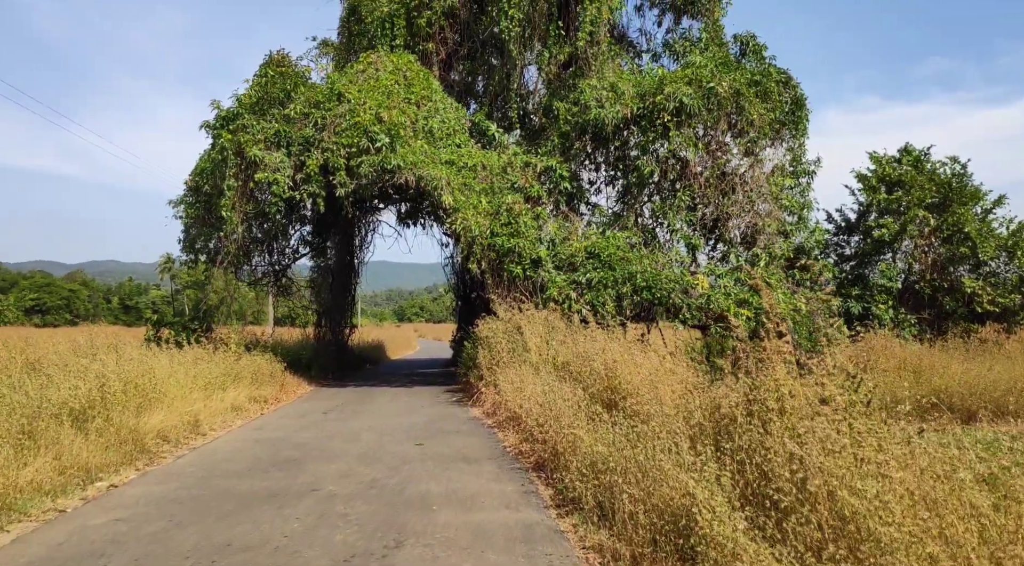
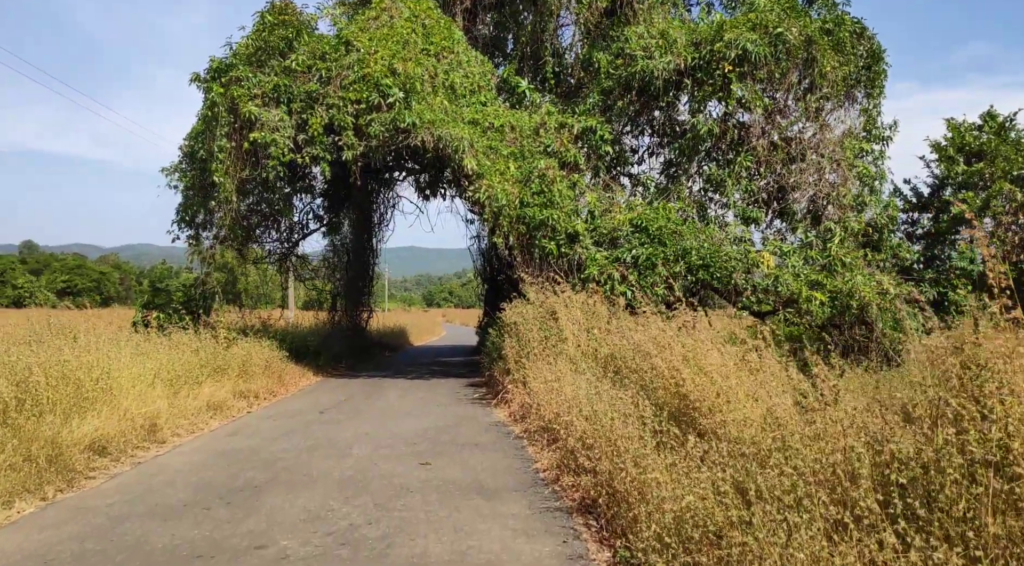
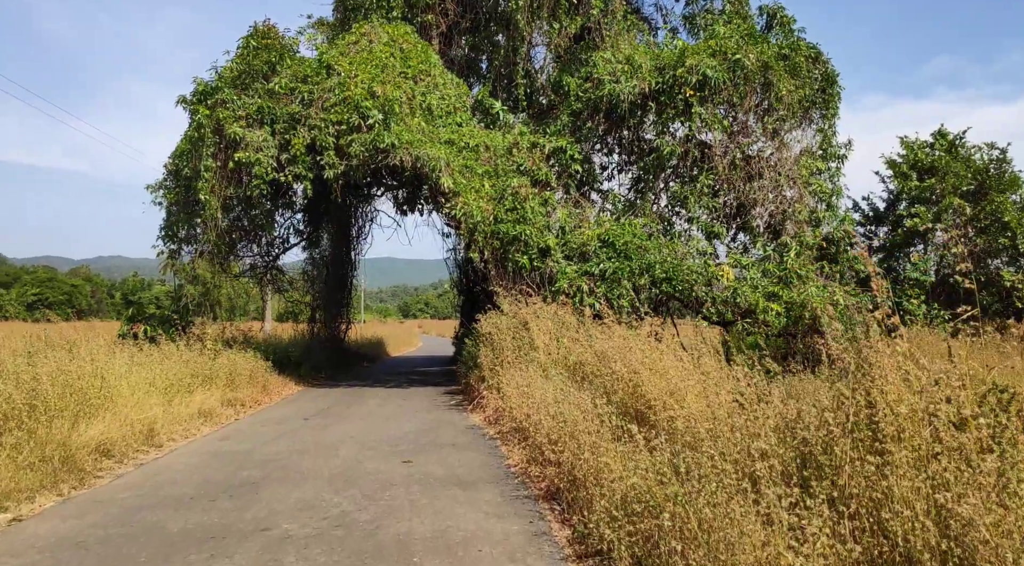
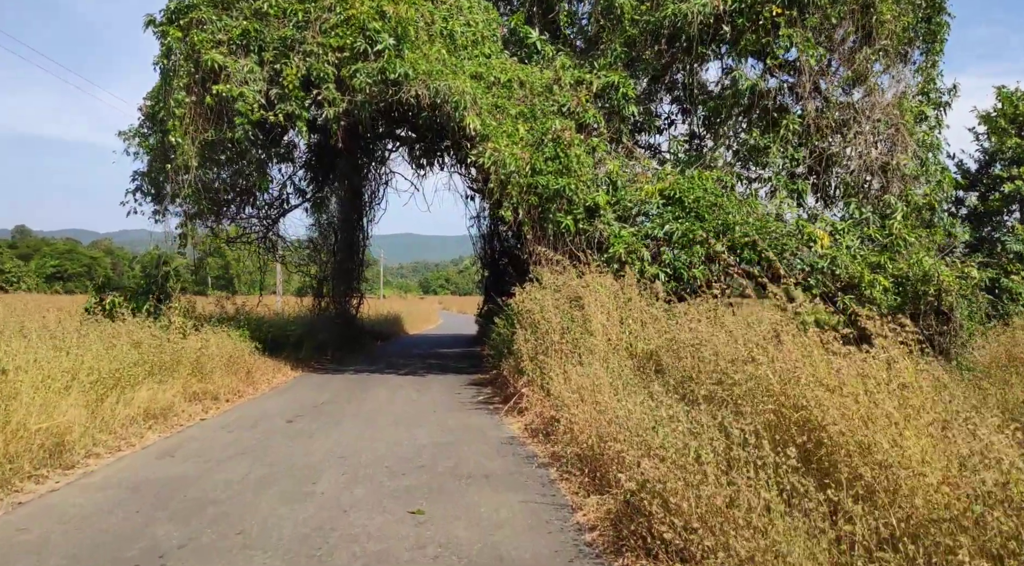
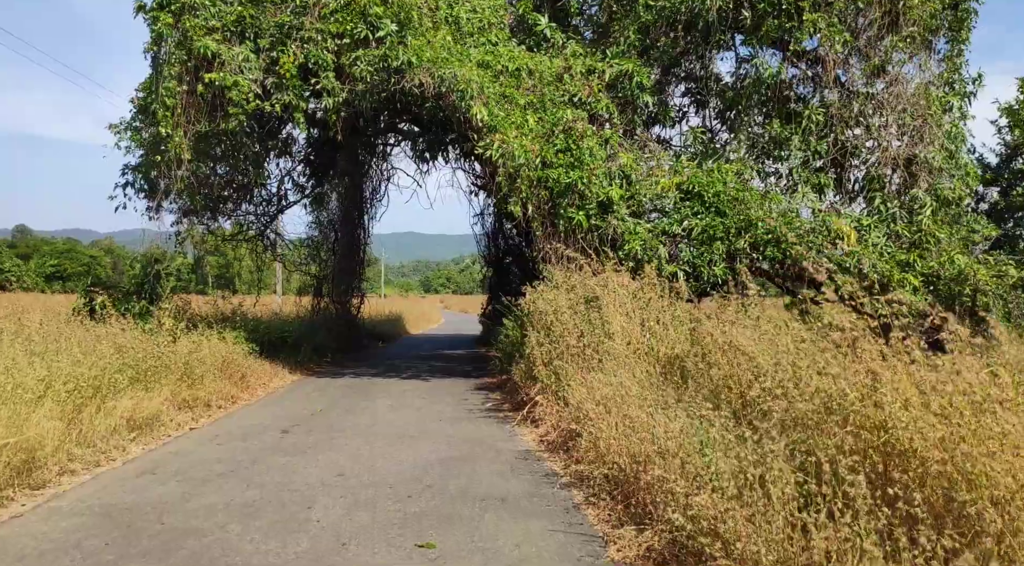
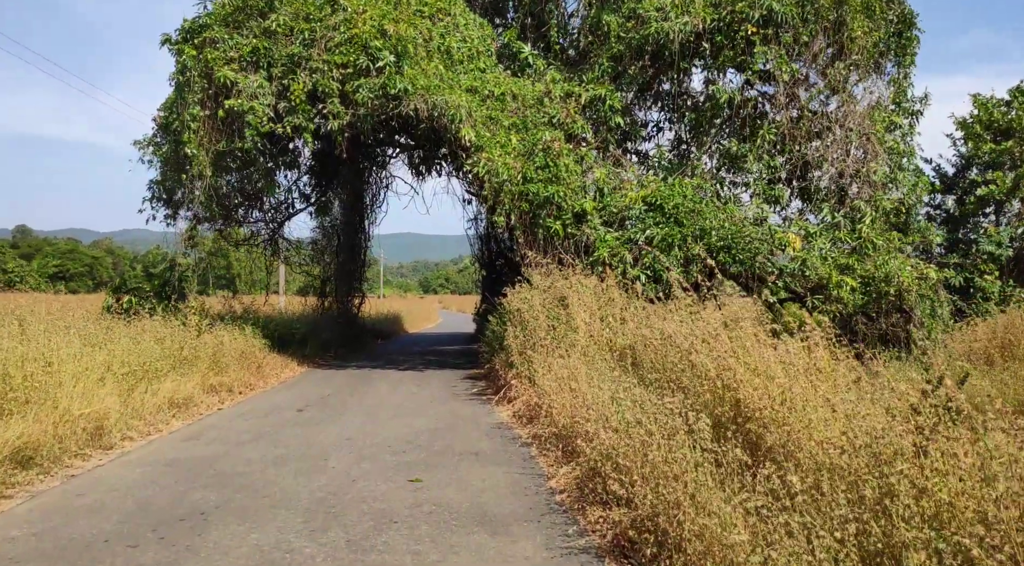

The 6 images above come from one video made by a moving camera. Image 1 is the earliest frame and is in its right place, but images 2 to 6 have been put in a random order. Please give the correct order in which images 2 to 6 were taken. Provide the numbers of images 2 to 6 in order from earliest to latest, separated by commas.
3, 2, 6, 4, 5
